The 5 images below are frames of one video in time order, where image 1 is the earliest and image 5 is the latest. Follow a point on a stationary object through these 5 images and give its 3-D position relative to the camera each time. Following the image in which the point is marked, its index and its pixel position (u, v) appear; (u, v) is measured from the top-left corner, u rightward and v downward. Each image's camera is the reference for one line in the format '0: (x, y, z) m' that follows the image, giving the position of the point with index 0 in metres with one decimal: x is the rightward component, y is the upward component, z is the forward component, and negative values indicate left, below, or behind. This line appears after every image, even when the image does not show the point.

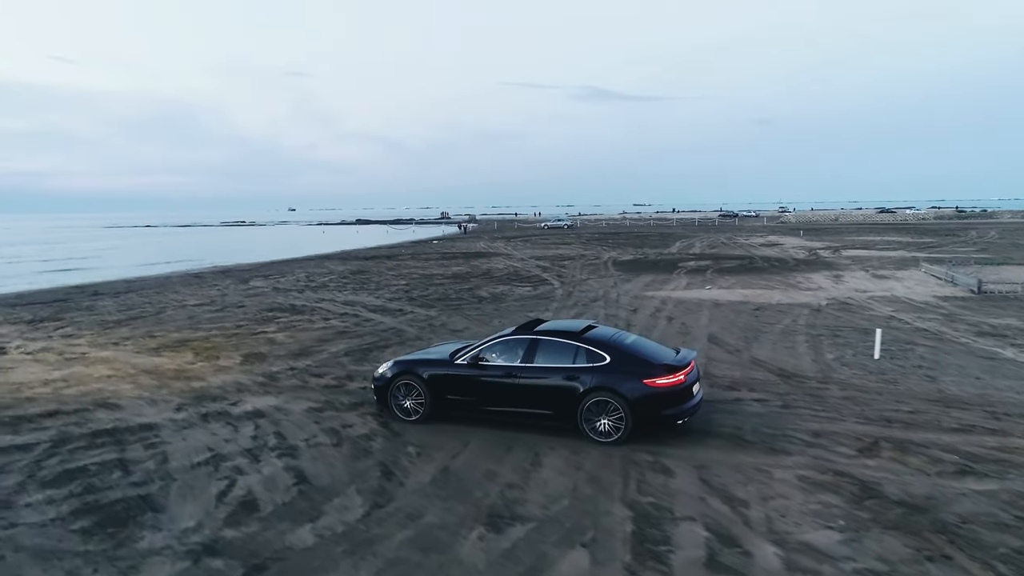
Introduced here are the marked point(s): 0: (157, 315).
0: (-9.6, -0.7, +19.5) m
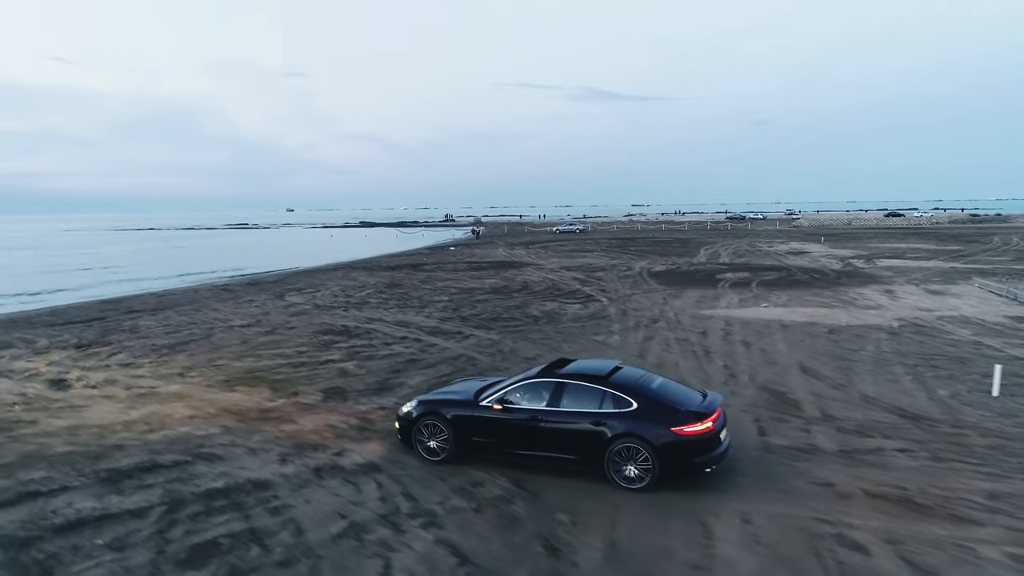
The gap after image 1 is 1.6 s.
0: (-8.0, -1.3, +18.8) m
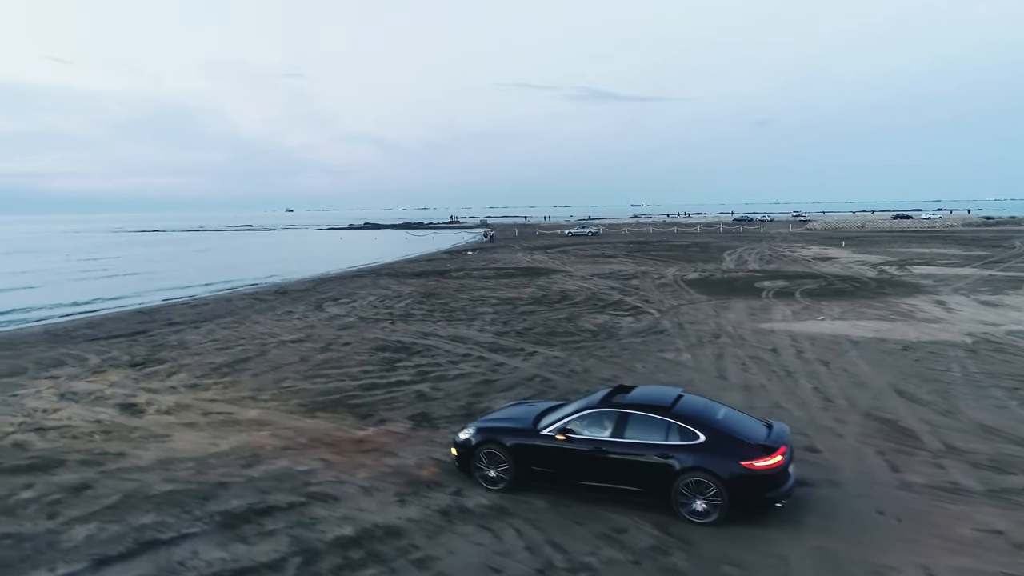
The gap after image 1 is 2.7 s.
0: (-6.3, -1.7, +18.3) m
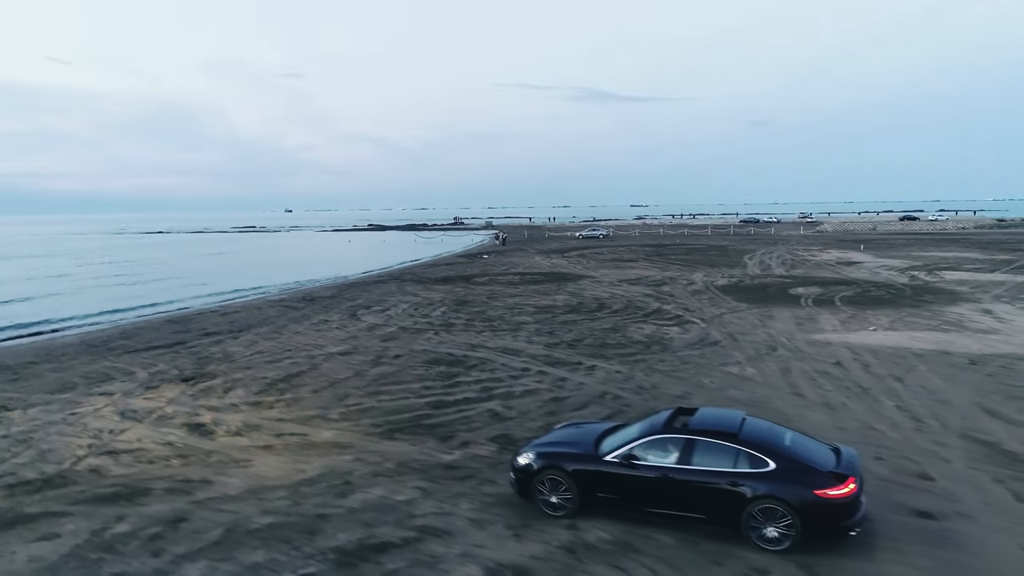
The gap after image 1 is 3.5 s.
0: (-4.9, -2.0, +18.0) m
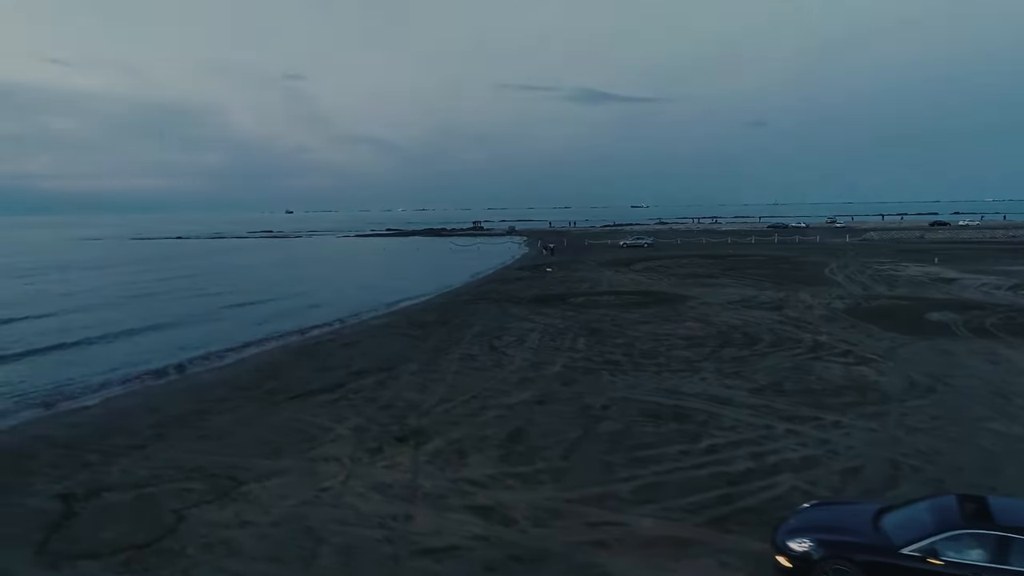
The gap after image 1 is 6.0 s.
0: (+0.5, -3.2, +16.5) m
